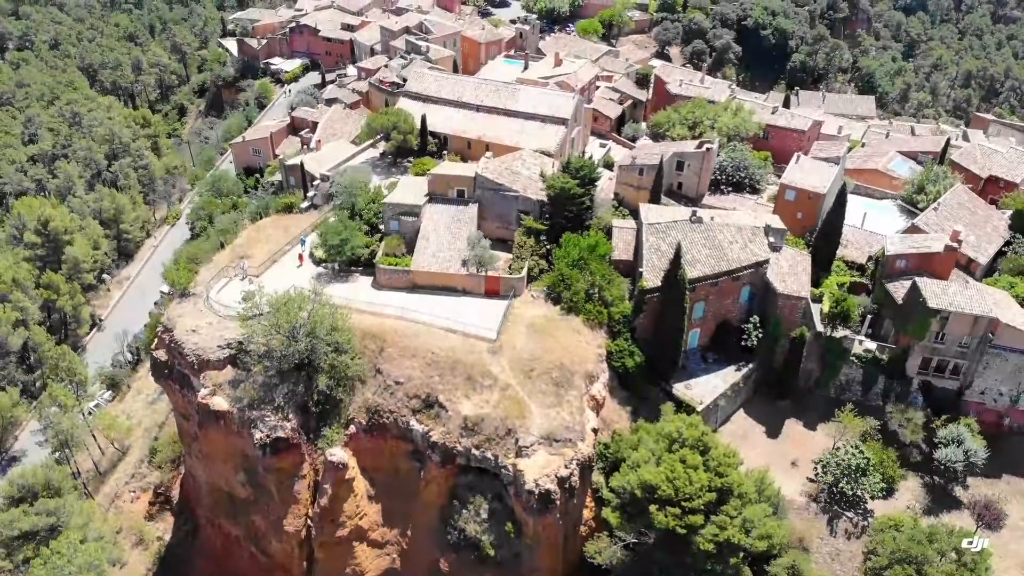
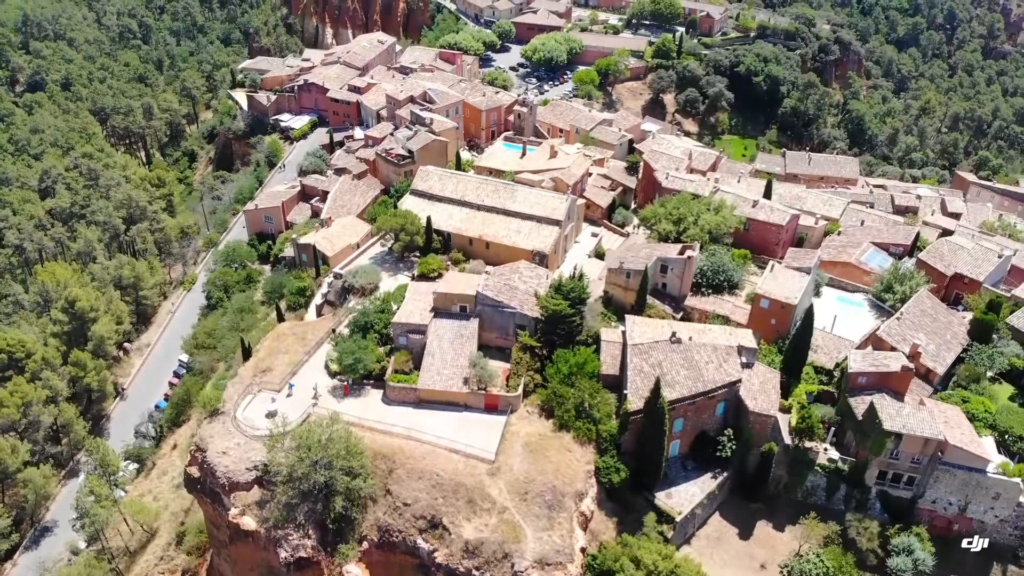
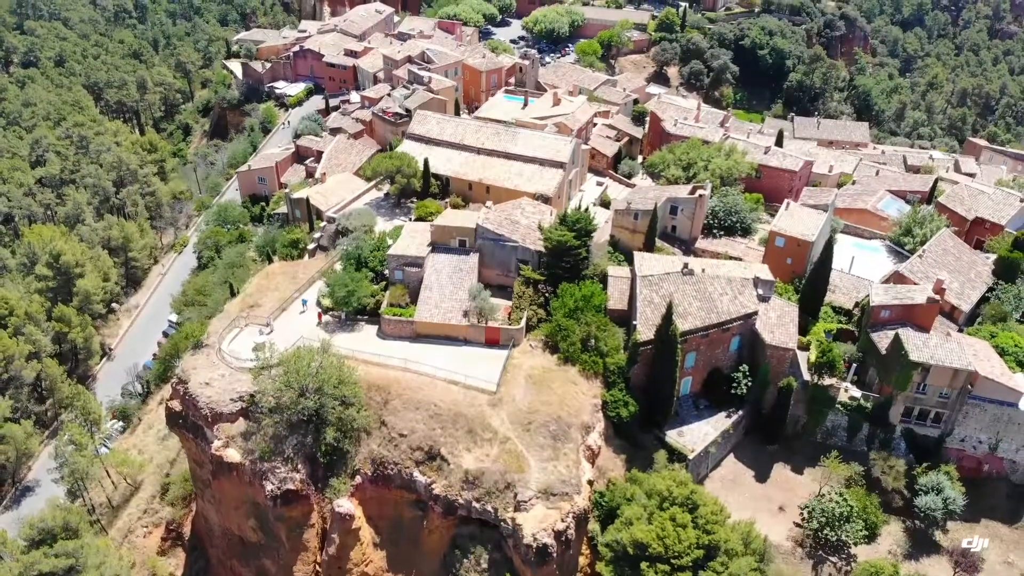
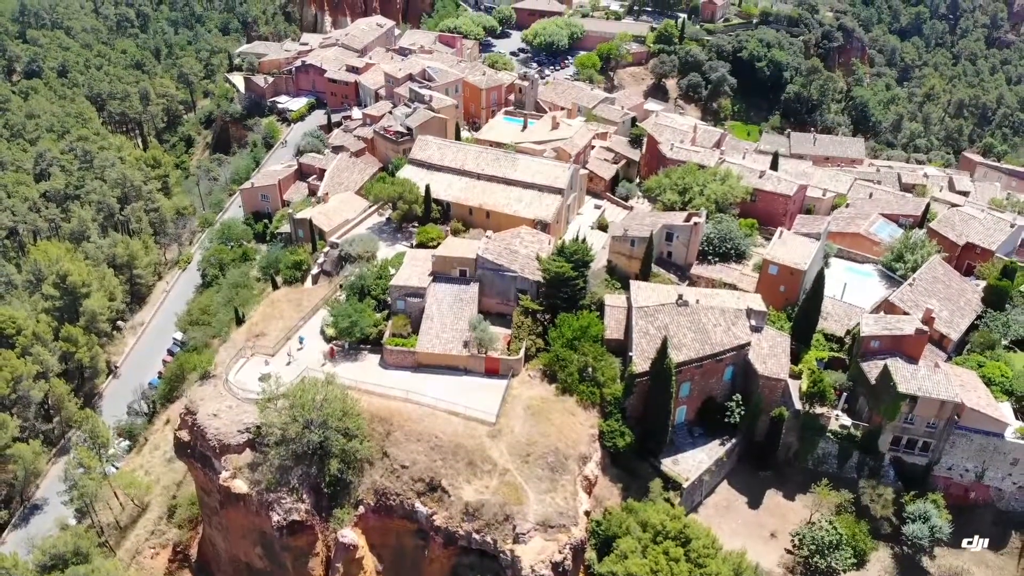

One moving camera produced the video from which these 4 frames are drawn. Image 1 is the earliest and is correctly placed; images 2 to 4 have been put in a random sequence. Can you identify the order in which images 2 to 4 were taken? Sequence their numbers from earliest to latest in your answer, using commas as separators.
3, 4, 2
